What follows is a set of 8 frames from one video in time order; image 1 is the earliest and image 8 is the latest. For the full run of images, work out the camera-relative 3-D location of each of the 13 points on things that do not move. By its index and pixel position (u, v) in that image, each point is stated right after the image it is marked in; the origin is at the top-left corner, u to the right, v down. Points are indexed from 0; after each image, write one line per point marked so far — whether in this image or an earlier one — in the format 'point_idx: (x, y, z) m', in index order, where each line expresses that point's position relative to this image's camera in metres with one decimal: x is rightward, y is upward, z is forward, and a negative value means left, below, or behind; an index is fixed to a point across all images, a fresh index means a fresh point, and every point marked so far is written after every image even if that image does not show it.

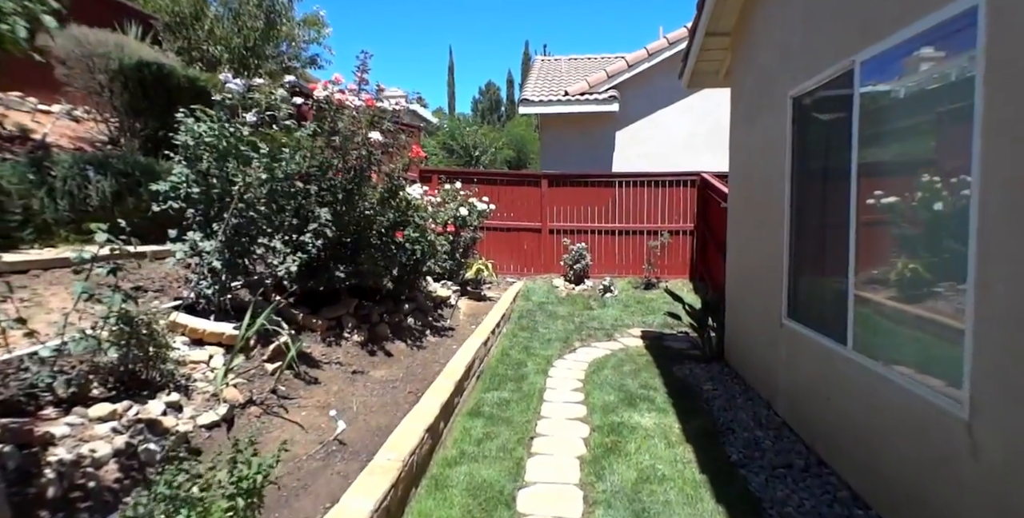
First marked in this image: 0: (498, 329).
0: (-0.2, -0.9, +6.2) m
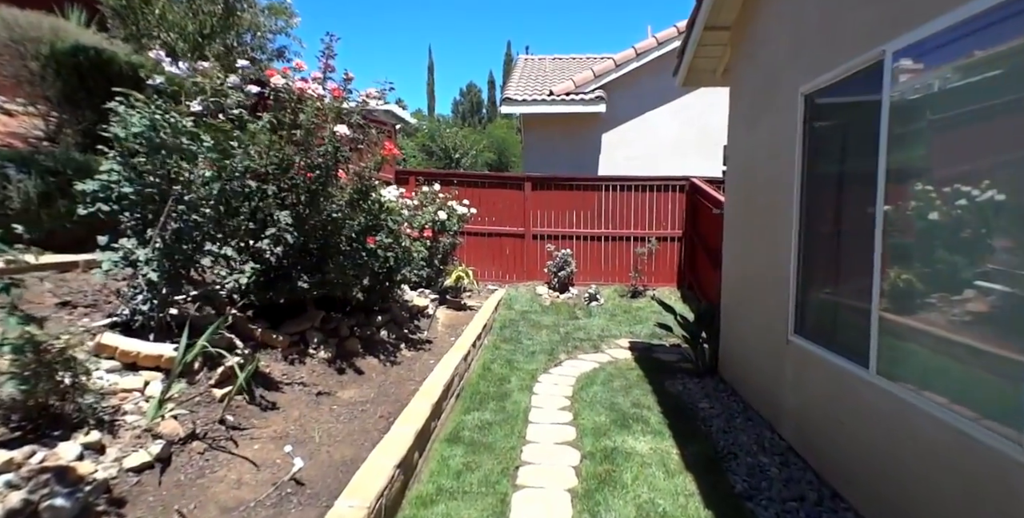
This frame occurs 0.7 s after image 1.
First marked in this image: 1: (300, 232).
0: (-0.4, -0.9, +5.8) m
1: (-1.7, +0.2, +4.3) m
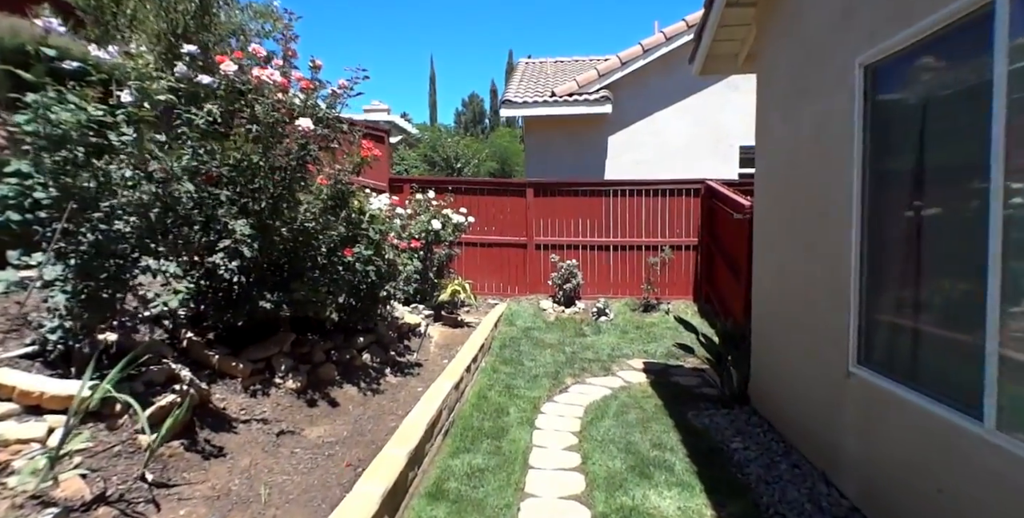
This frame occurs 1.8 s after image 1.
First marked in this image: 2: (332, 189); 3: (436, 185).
0: (-0.4, -1.1, +5.2) m
1: (-1.7, +0.1, +3.7) m
2: (-1.4, +0.5, +4.0) m
3: (-1.2, +1.2, +8.2) m
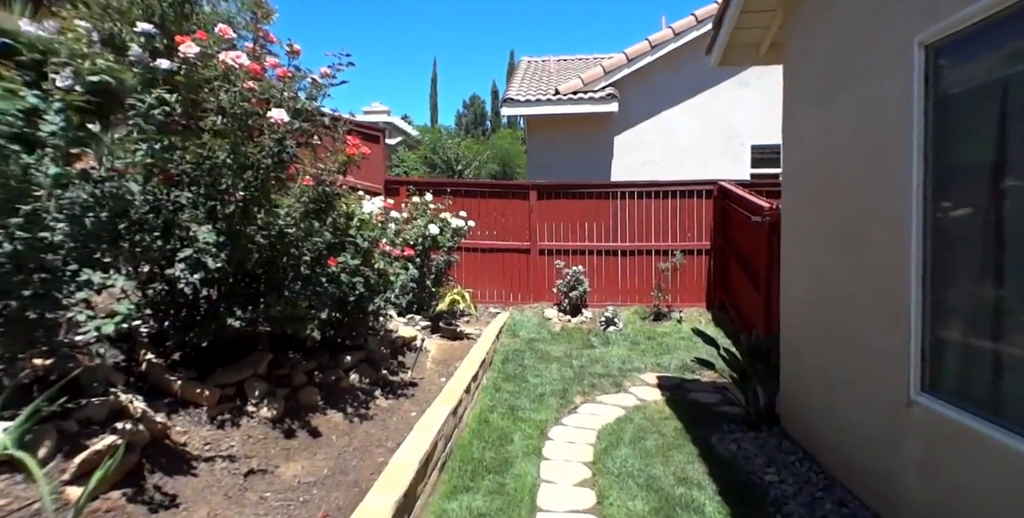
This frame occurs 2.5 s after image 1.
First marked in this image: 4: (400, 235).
0: (-0.3, -1.1, +4.7) m
1: (-1.7, 0.0, +3.2) m
2: (-1.4, +0.5, +3.6) m
3: (-1.2, +1.1, +7.7) m
4: (-1.2, +0.3, +5.7) m
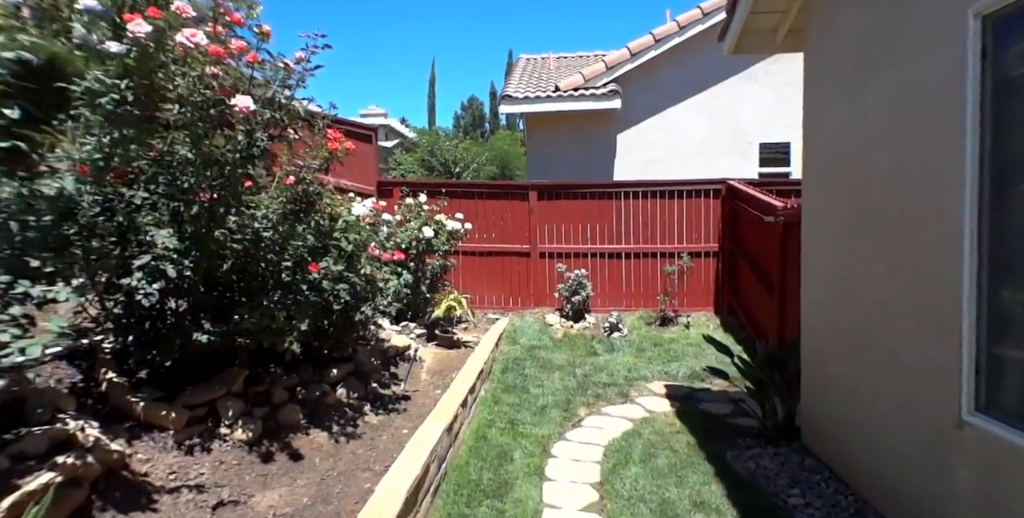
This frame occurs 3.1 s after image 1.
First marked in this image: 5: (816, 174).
0: (-0.3, -1.2, +4.4) m
1: (-1.7, 0.0, +2.9) m
2: (-1.4, +0.4, +3.3) m
3: (-1.2, +1.0, +7.4) m
4: (-1.3, +0.2, +5.4) m
5: (+2.2, +0.6, +3.7) m
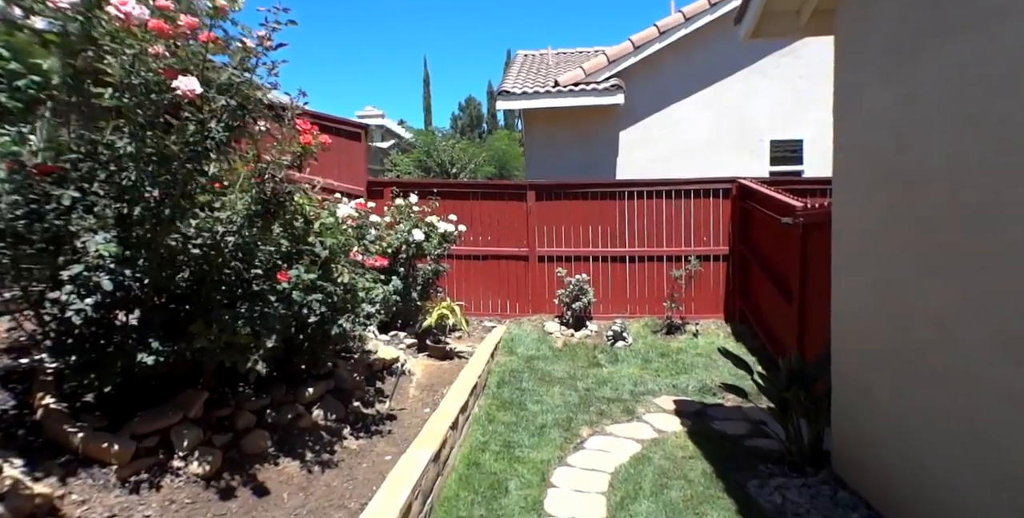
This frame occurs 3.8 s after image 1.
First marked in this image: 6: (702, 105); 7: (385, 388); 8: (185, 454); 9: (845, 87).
0: (-0.4, -1.2, +4.0) m
1: (-1.8, -0.1, +2.6) m
2: (-1.4, +0.4, +2.9) m
3: (-1.2, +1.0, +7.1) m
4: (-1.3, +0.2, +5.0) m
5: (+2.1, +0.6, +3.3) m
6: (+3.1, +2.5, +8.3) m
7: (-1.1, -1.1, +4.4) m
8: (-1.7, -1.0, +2.8) m
9: (+2.1, +1.1, +3.3) m
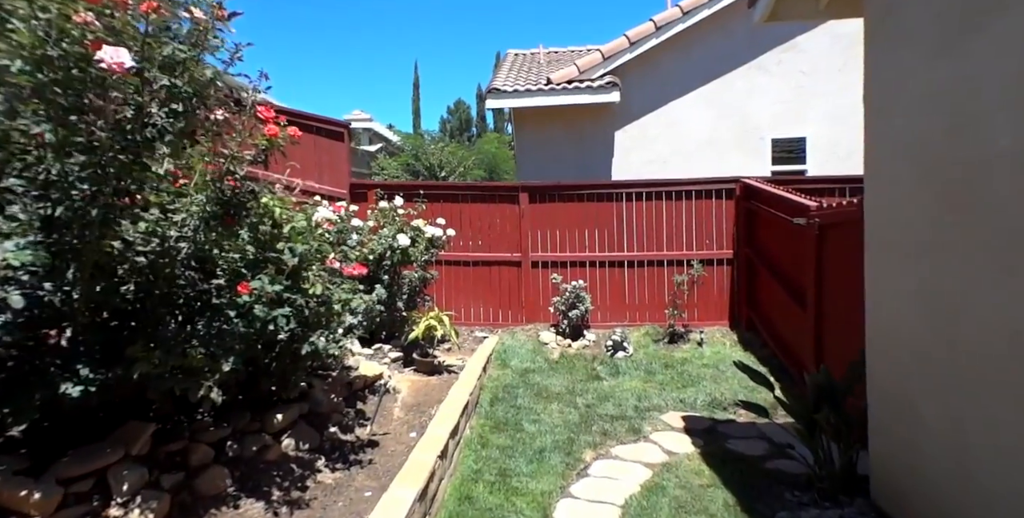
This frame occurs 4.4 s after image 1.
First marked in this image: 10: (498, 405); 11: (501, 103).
0: (-0.4, -1.3, +3.6) m
1: (-1.8, -0.1, +2.1) m
2: (-1.4, +0.3, +2.5) m
3: (-1.3, +0.9, +6.6) m
4: (-1.3, +0.1, +4.6) m
5: (+2.1, +0.5, +3.0) m
6: (+2.9, +2.4, +8.0) m
7: (-1.1, -1.1, +4.0) m
8: (-1.7, -1.1, +2.3) m
9: (+2.1, +1.1, +3.0) m
10: (-0.1, -1.3, +4.7) m
11: (-0.2, +2.3, +7.7) m
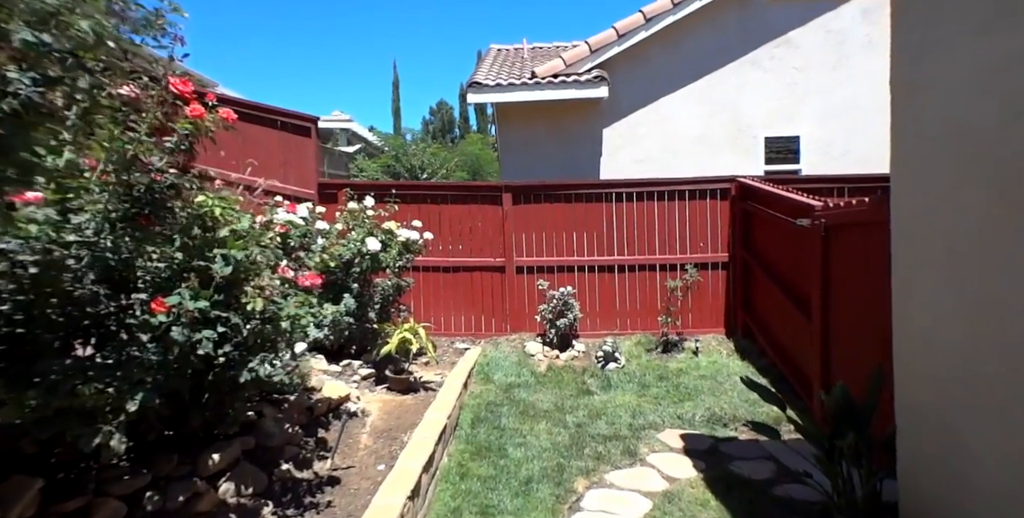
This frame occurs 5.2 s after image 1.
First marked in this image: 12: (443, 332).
0: (-0.5, -1.3, +3.2) m
1: (-1.8, -0.2, +1.6) m
2: (-1.5, +0.3, +2.0) m
3: (-1.5, +0.8, +6.2) m
4: (-1.5, 0.0, +4.1) m
5: (+2.0, +0.5, +2.6) m
6: (+2.6, +2.4, +7.7) m
7: (-1.2, -1.2, +3.5) m
8: (-1.8, -1.1, +1.8) m
9: (+2.0, +1.1, +2.6) m
10: (-0.3, -1.4, +4.2) m
11: (-0.4, +2.2, +7.3) m
12: (-0.8, -0.9, +6.3) m
